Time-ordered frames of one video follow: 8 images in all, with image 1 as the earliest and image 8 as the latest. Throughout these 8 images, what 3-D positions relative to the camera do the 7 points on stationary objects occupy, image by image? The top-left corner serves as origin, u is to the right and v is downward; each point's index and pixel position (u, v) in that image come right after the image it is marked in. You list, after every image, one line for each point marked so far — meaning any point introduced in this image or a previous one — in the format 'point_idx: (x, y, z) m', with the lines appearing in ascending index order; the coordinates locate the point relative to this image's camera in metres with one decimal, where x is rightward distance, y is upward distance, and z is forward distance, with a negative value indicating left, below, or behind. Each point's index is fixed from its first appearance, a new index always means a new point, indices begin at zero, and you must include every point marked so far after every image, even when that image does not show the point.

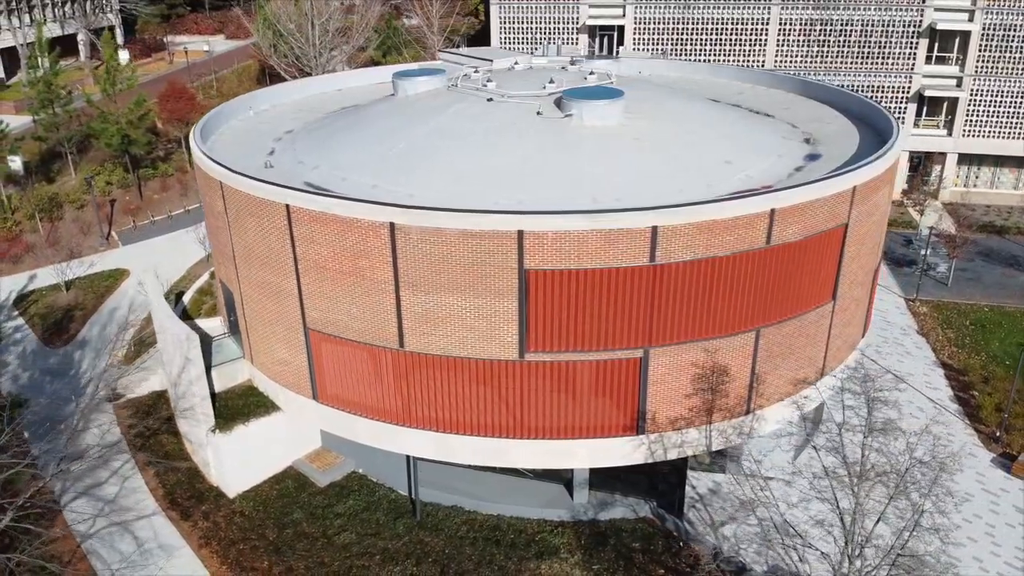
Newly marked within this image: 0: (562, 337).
0: (+1.2, -1.3, +20.0) m
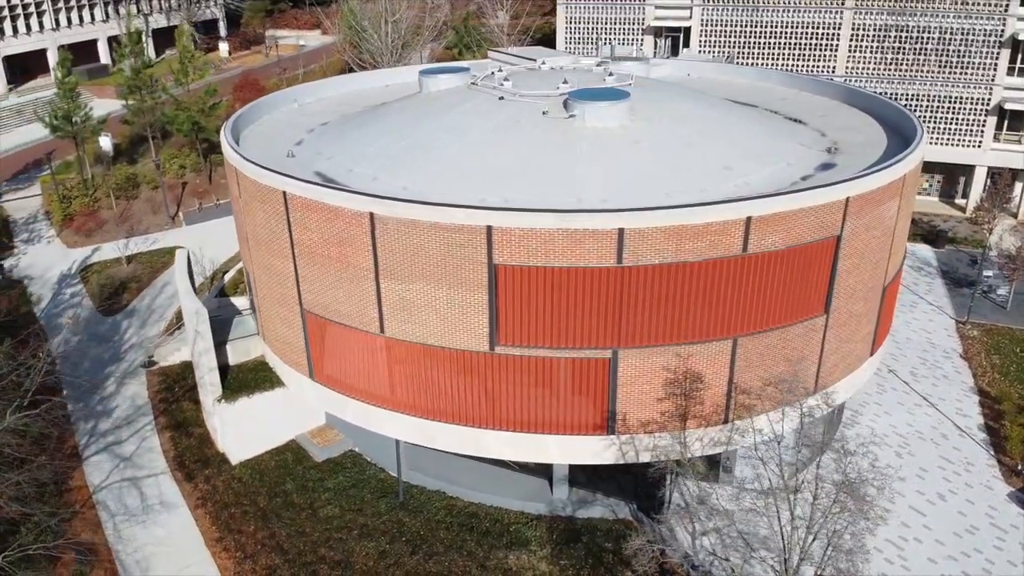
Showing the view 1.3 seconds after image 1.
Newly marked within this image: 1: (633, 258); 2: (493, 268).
0: (+0.5, -1.2, +20.3) m
1: (+2.9, +0.7, +19.3) m
2: (-0.5, +0.5, +19.6) m
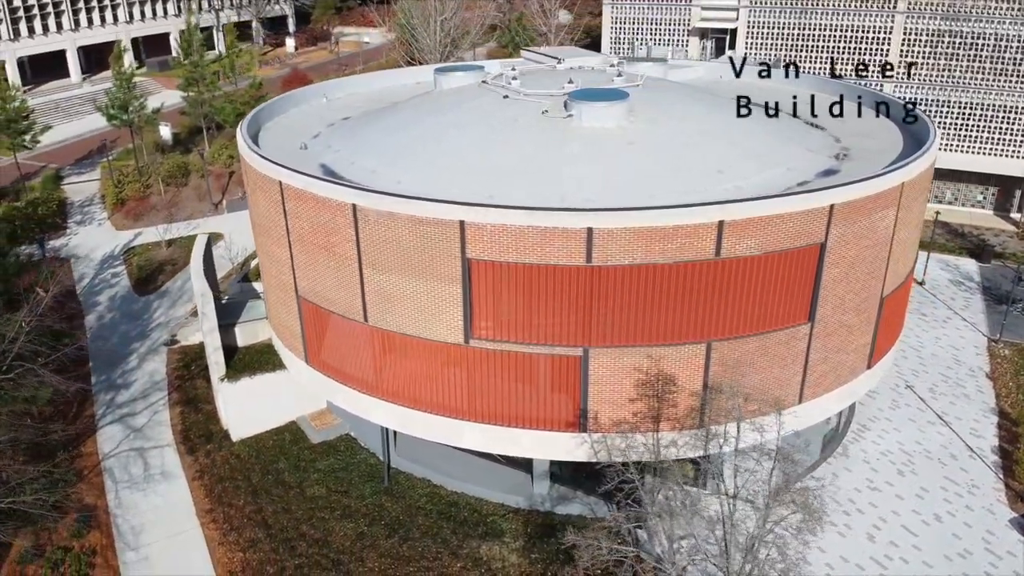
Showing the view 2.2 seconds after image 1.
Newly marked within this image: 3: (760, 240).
0: (-0.2, -1.1, +20.7) m
1: (+2.2, +0.7, +19.5) m
2: (-1.2, +0.7, +20.0) m
3: (+6.2, +1.2, +19.8) m
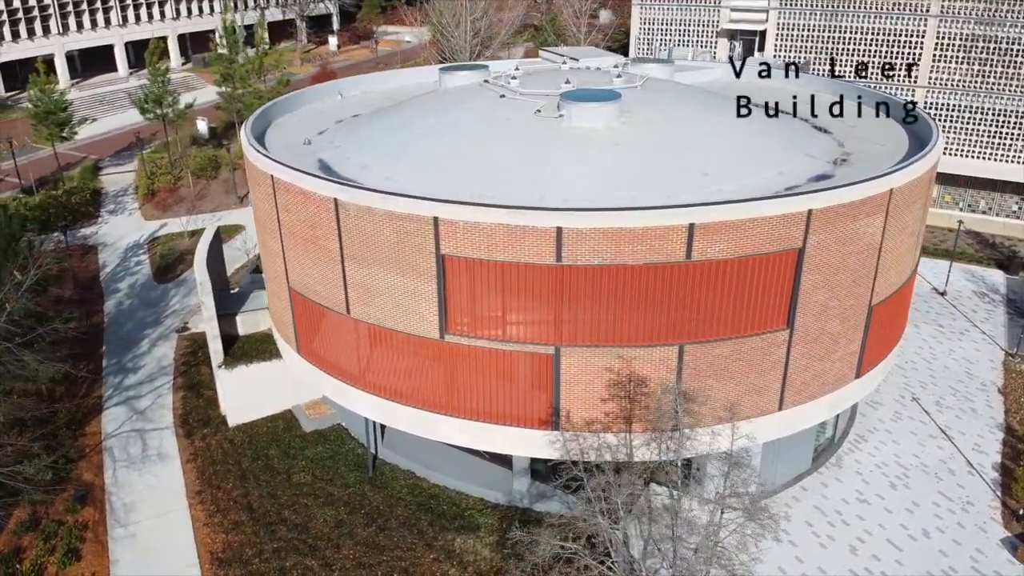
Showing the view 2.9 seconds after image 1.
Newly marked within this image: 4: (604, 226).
0: (-0.9, -1.0, +21.0) m
1: (+1.5, +0.8, +19.6) m
2: (-1.9, +0.8, +20.3) m
3: (+5.5, +1.1, +19.6) m
4: (+2.2, +1.5, +19.1) m
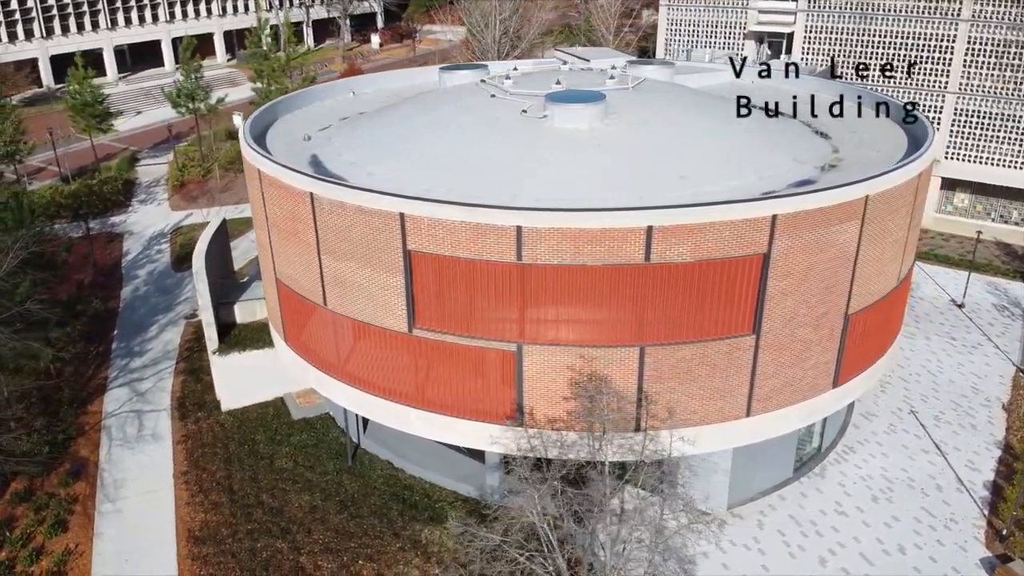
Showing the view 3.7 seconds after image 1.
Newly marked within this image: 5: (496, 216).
0: (-1.8, -0.9, +21.4) m
1: (+0.5, +0.8, +19.8) m
2: (-2.8, +0.9, +20.8) m
3: (+4.5, +1.0, +19.6) m
4: (+1.3, +1.5, +19.3) m
5: (-0.4, +1.8, +19.4) m
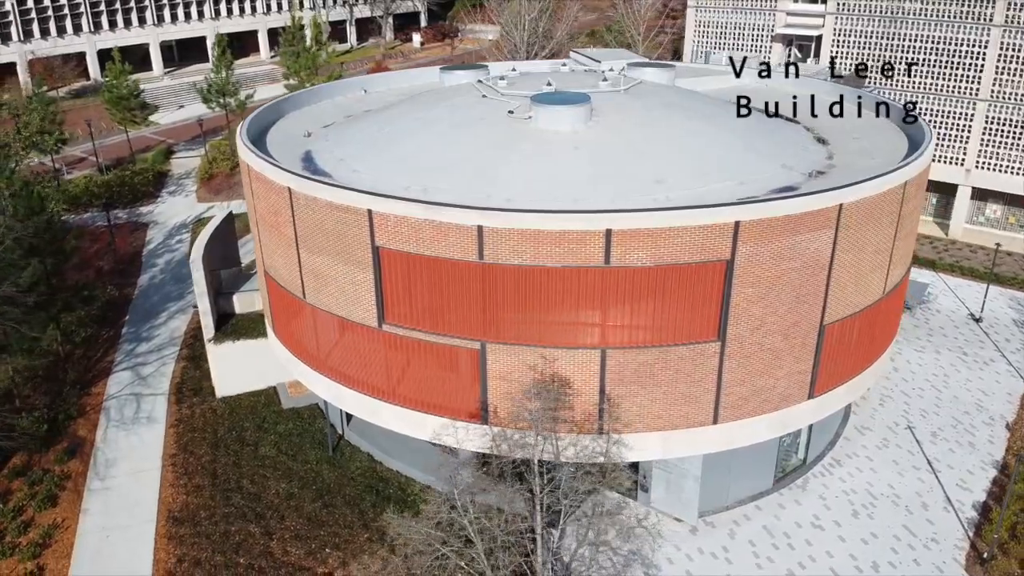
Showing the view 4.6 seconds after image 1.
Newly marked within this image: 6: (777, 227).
0: (-2.8, -0.8, +21.7) m
1: (-0.5, +0.8, +20.0) m
2: (-3.7, +1.0, +21.2) m
3: (+3.5, +0.9, +19.5) m
4: (+0.3, +1.5, +19.4) m
5: (-1.3, +1.8, +19.7) m
6: (+6.7, +1.6, +19.9) m
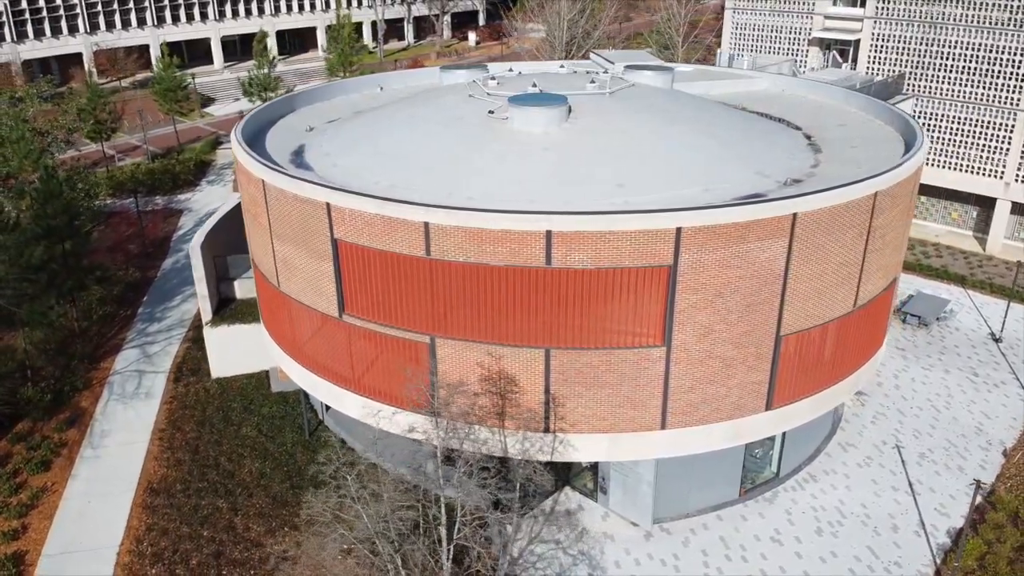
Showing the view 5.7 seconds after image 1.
0: (-4.1, -0.6, +22.4) m
1: (-1.9, +0.9, +20.5) m
2: (-4.9, +1.3, +21.9) m
3: (+2.1, +0.9, +19.6) m
4: (-1.2, +1.6, +19.8) m
5: (-2.7, +2.0, +20.2) m
6: (+5.3, +1.4, +19.7) m
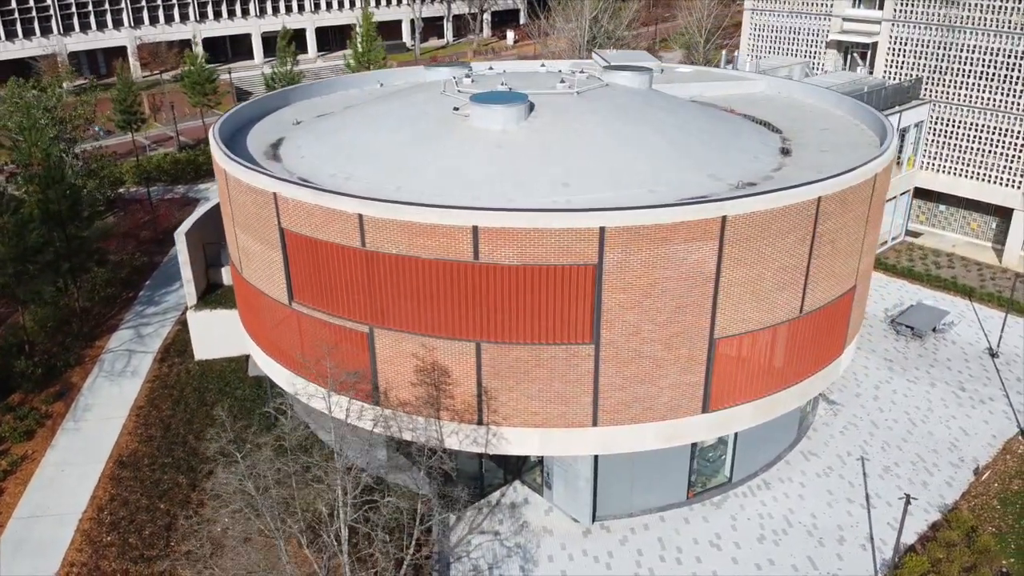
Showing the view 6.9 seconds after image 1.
0: (-5.7, -0.2, +23.1) m
1: (-3.6, +1.2, +21.0) m
2: (-6.6, +1.6, +22.7) m
3: (+0.2, +1.0, +19.9) m
4: (-3.0, +1.8, +20.3) m
5: (-4.5, +2.2, +20.9) m
6: (+3.5, +1.3, +19.8) m
